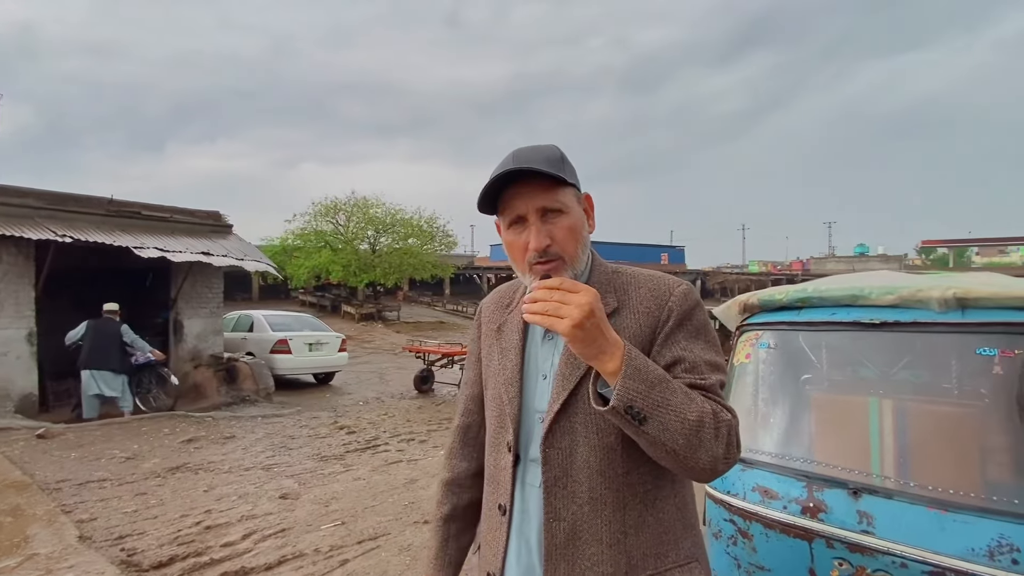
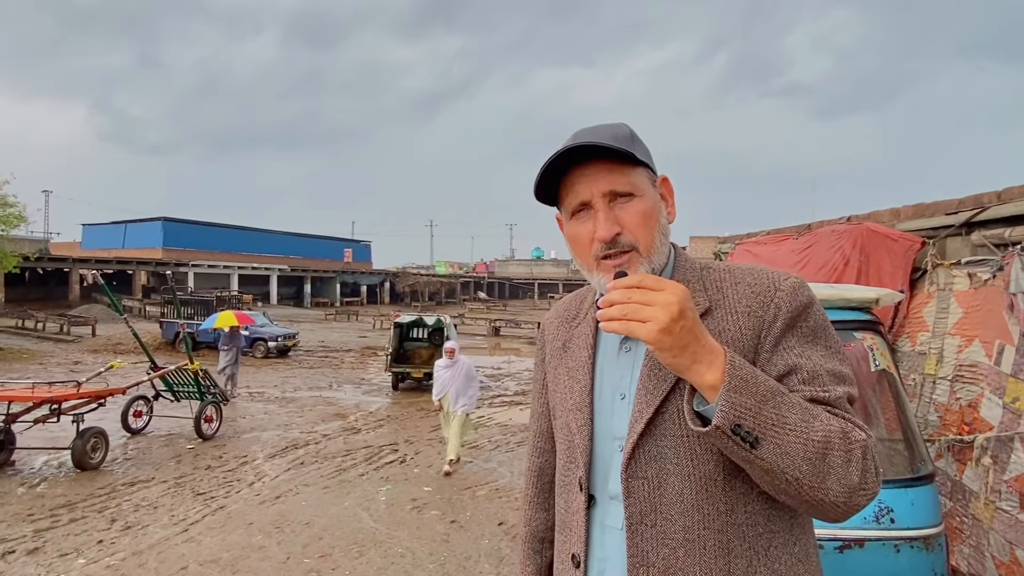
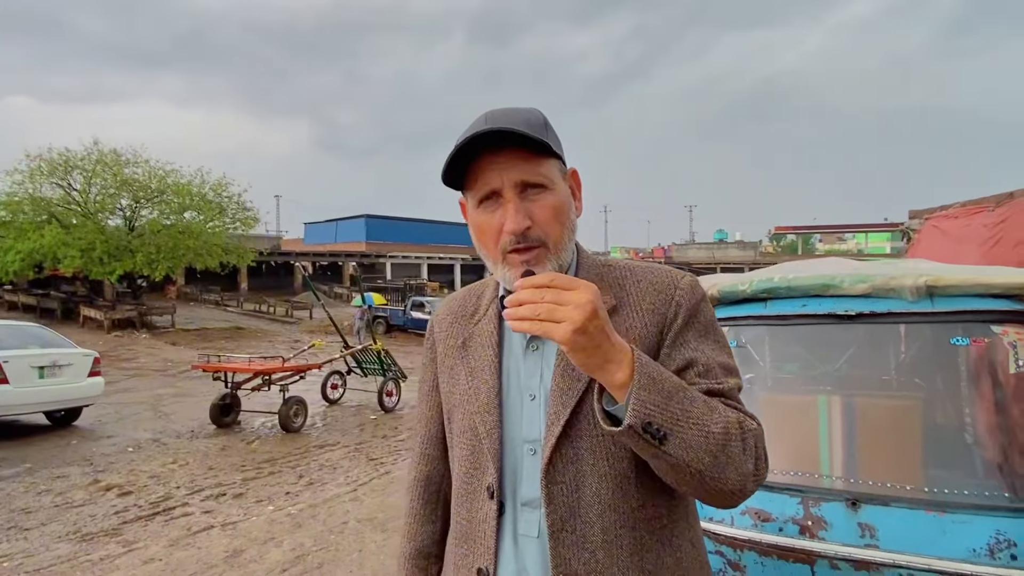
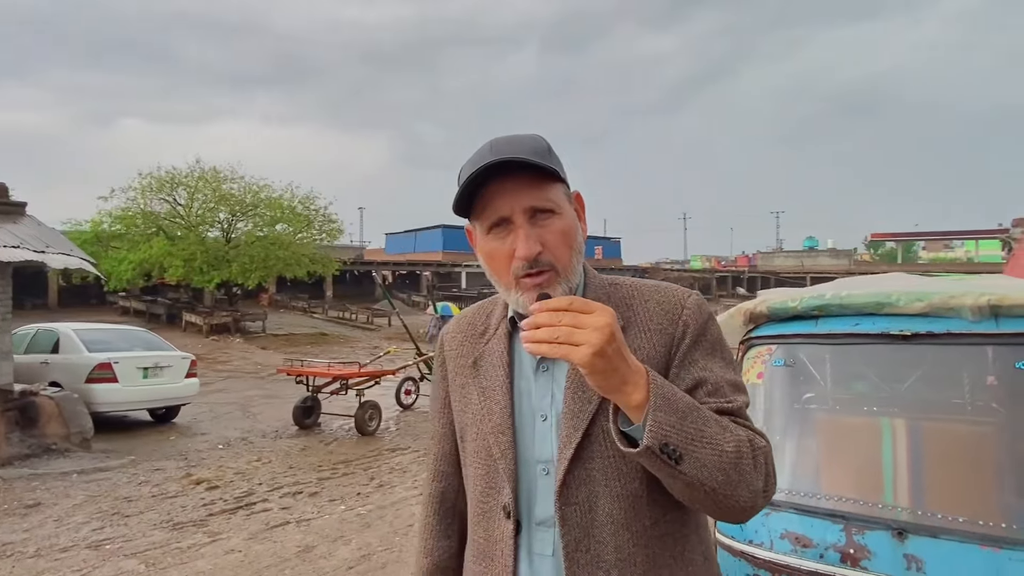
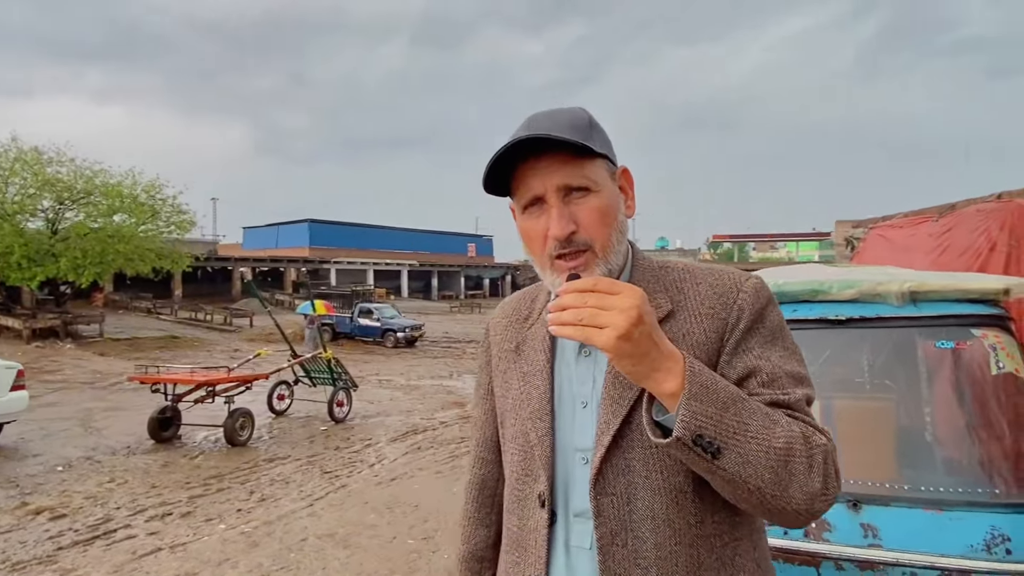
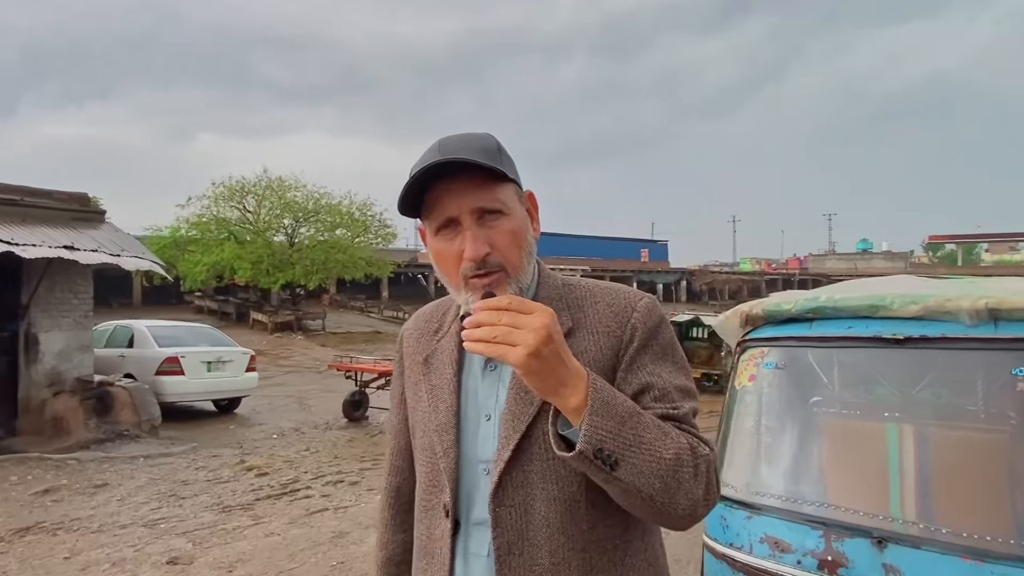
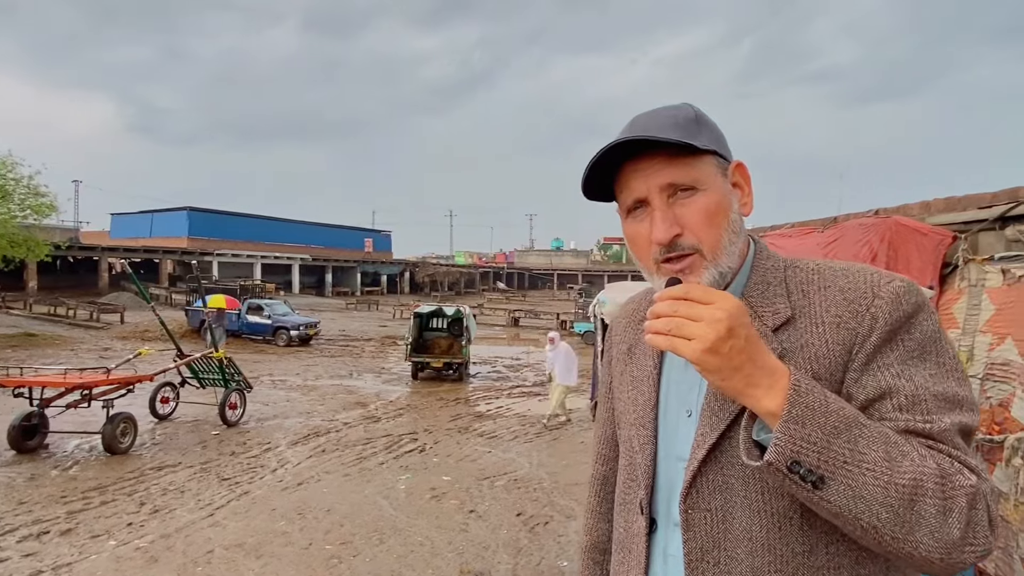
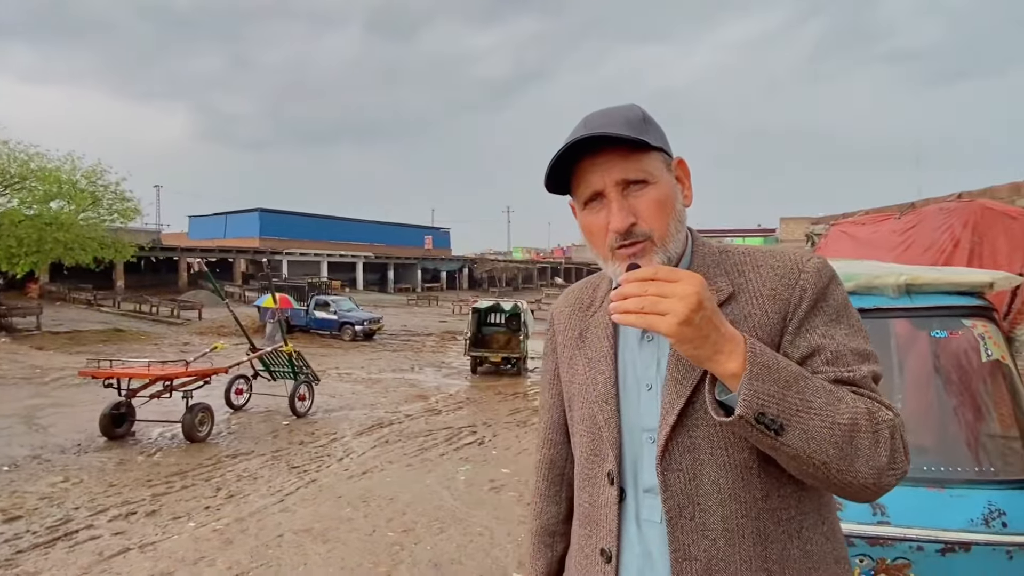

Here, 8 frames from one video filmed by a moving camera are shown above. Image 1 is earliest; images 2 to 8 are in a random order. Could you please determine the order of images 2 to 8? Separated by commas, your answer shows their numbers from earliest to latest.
6, 4, 3, 5, 8, 7, 2
